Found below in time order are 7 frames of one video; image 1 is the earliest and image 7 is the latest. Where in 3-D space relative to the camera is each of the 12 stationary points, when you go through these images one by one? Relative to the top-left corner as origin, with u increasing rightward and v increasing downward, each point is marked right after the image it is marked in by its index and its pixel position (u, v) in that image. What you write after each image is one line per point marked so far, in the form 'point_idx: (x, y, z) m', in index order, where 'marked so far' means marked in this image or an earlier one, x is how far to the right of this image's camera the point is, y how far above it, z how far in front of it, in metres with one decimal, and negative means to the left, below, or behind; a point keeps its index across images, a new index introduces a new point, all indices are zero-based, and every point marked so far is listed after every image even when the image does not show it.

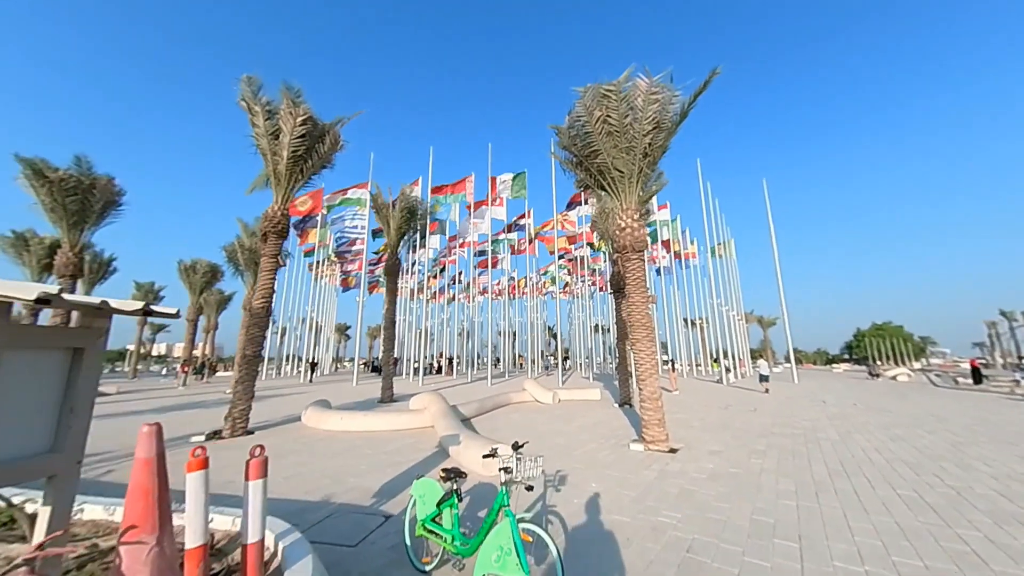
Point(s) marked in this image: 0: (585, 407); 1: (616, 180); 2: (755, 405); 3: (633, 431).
0: (+2.2, -3.6, +13.8) m
1: (+2.3, +2.5, +10.3) m
2: (+7.7, -3.7, +14.4) m
3: (+2.6, -3.1, +9.7) m
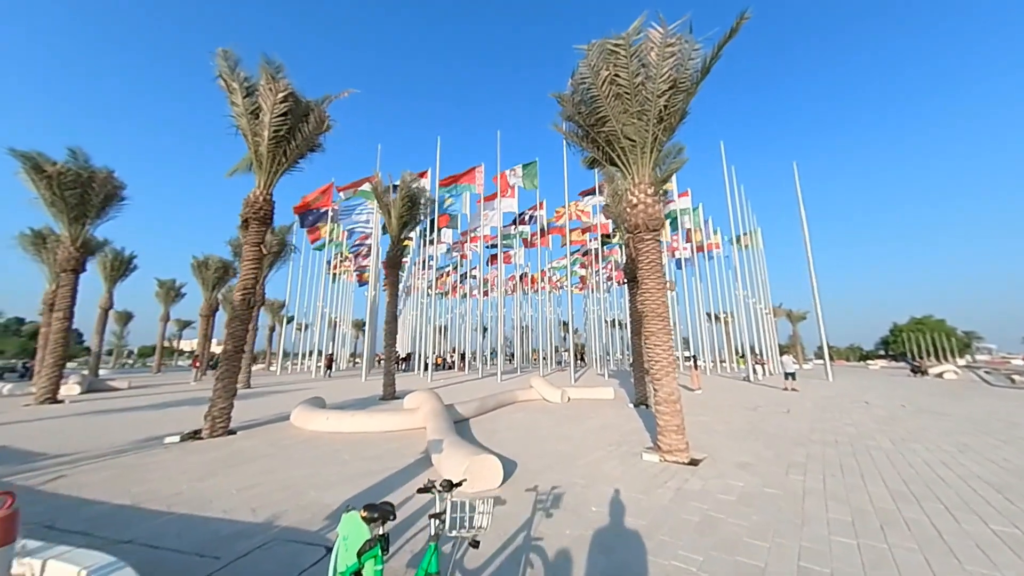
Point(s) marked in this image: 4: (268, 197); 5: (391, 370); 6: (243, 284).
0: (+2.4, -3.3, +12.7) m
1: (+2.3, +2.7, +9.1) m
2: (+7.8, -3.4, +13.0) m
3: (+2.6, -2.8, +8.6) m
4: (-6.0, +2.2, +11.4) m
5: (-4.2, -2.8, +15.7) m
6: (-6.3, +0.1, +10.8) m
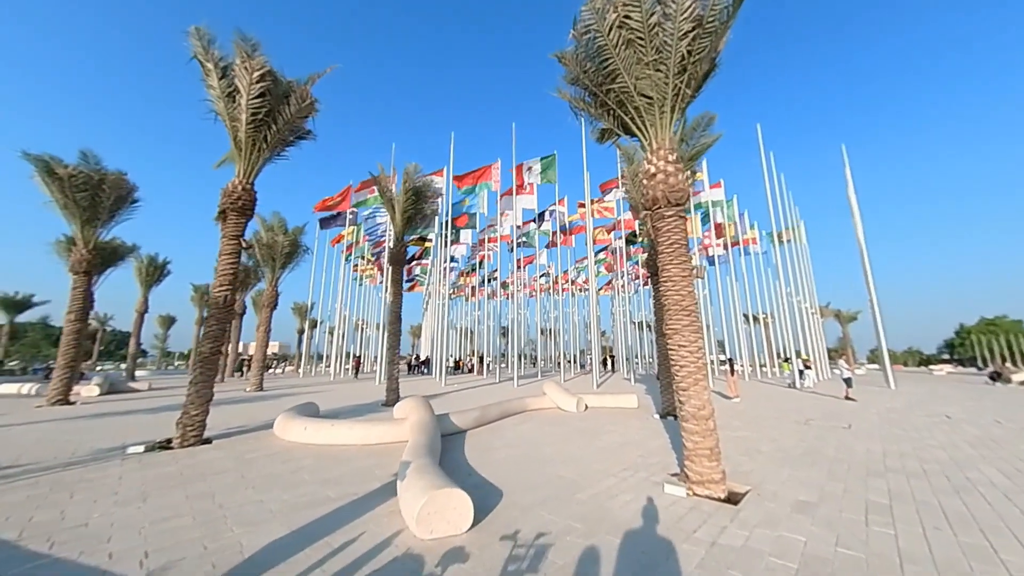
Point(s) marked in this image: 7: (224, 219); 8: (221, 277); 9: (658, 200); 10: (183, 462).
0: (+2.6, -3.2, +11.1) m
1: (+2.2, +2.9, +7.6) m
2: (+8.1, -3.2, +11.0) m
3: (+2.5, -2.6, +7.0) m
4: (-5.9, +2.3, +10.4) m
5: (-3.7, -2.7, +14.6) m
6: (-6.2, +0.2, +9.8) m
7: (-6.3, +1.6, +10.2) m
8: (-6.2, +0.3, +9.8) m
9: (+2.3, +1.4, +7.0) m
10: (-5.3, -2.8, +7.4) m
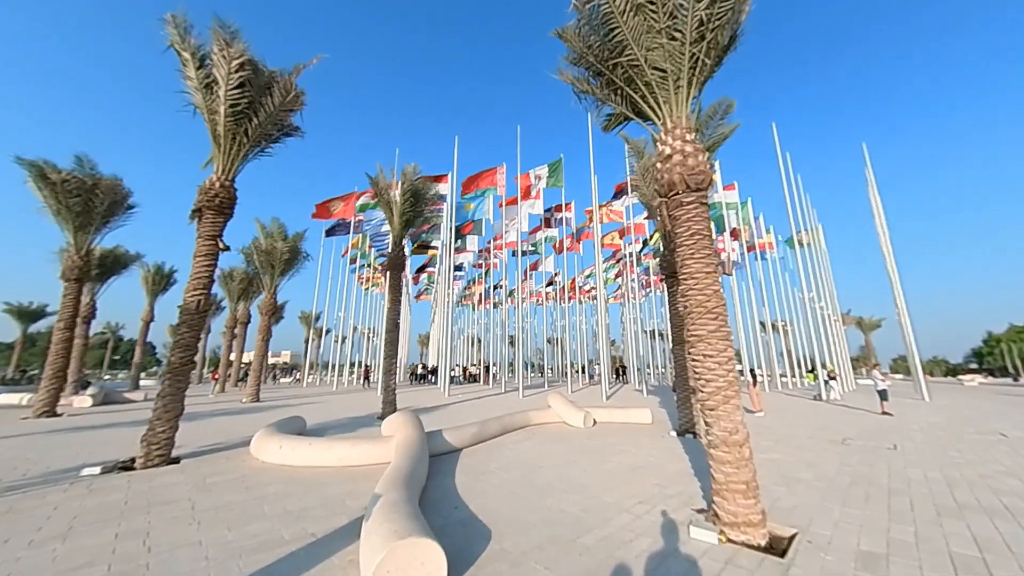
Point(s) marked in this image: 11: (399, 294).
0: (+2.6, -3.2, +10.0) m
1: (+2.1, +2.9, +6.6) m
2: (+8.1, -3.2, +9.8) m
3: (+2.4, -2.6, +5.9) m
4: (-5.9, +2.2, +9.6) m
5: (-3.6, -2.9, +13.7) m
6: (-6.2, +0.1, +9.0) m
7: (-6.3, +1.5, +9.4) m
8: (-6.2, +0.2, +9.0) m
9: (+2.2, +1.4, +6.0) m
10: (-5.4, -2.8, +6.6) m
11: (-3.6, -0.2, +14.6) m
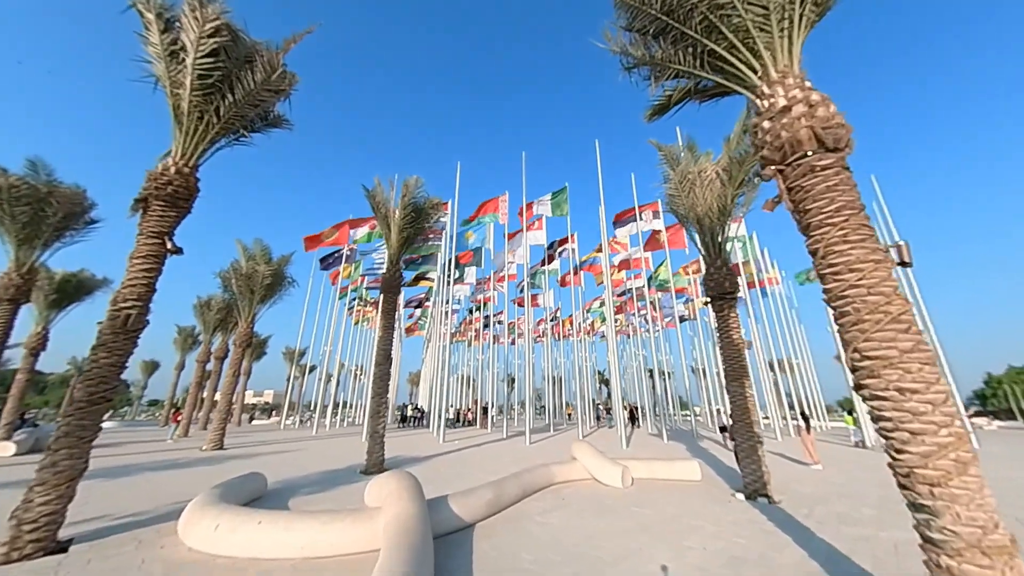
0: (+3.0, -3.6, +7.8) m
1: (+2.6, +2.8, +4.9) m
2: (+8.5, -3.6, +7.7) m
3: (+2.9, -2.6, +3.7) m
4: (-5.5, +2.0, +7.6) m
5: (-3.4, -3.5, +11.3) m
6: (-5.8, -0.1, +6.8) m
7: (-5.9, +1.2, +7.3) m
8: (-5.8, 0.0, +6.9) m
9: (+2.7, +1.3, +4.2) m
10: (-4.9, -2.8, +4.2) m
11: (-3.3, -0.9, +12.4) m
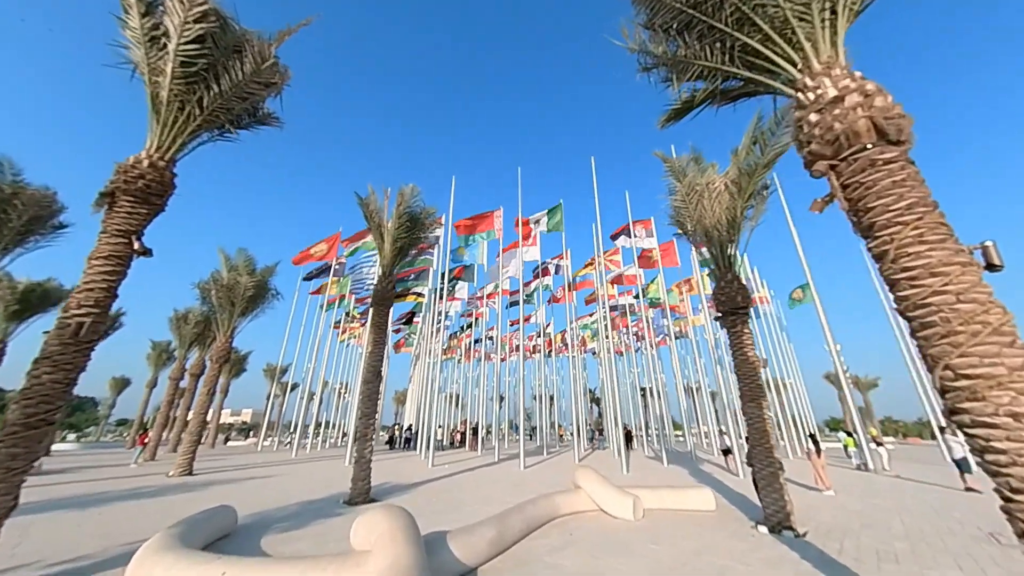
0: (+3.0, -3.8, +7.1) m
1: (+2.8, +2.7, +4.5) m
2: (+8.5, -3.9, +7.2) m
3: (+3.1, -2.7, +3.1) m
4: (-5.4, +1.8, +6.9) m
5: (-3.4, -3.8, +10.4) m
6: (-5.7, -0.2, +6.0) m
7: (-5.8, +1.1, +6.6) m
8: (-5.7, -0.1, +6.1) m
9: (+2.9, +1.3, +3.7) m
10: (-4.8, -2.8, +3.3) m
11: (-3.4, -1.2, +11.7) m
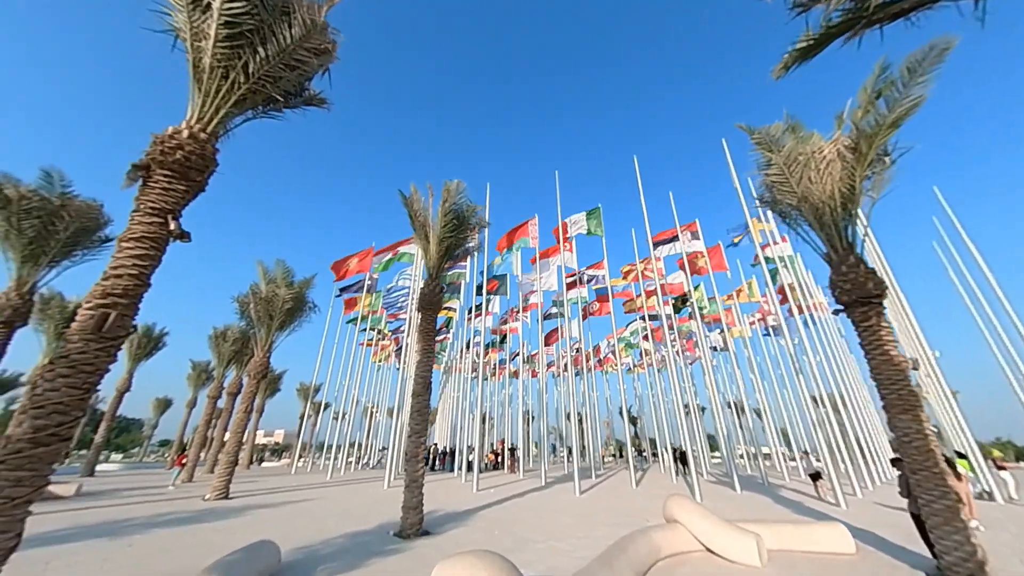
0: (+4.3, -3.5, +5.4) m
1: (+3.8, +3.1, +3.1) m
2: (+9.8, -3.5, +5.2) m
3: (+4.1, -2.3, +1.5) m
4: (-4.2, +2.0, +6.0) m
5: (-2.0, -3.8, +9.1) m
6: (-4.6, 0.0, +5.0) m
7: (-4.7, +1.2, +5.6) m
8: (-4.6, 0.0, +5.0) m
9: (+3.9, +1.7, +2.3) m
10: (-3.7, -2.6, +2.1) m
11: (-1.9, -1.3, +10.5) m
